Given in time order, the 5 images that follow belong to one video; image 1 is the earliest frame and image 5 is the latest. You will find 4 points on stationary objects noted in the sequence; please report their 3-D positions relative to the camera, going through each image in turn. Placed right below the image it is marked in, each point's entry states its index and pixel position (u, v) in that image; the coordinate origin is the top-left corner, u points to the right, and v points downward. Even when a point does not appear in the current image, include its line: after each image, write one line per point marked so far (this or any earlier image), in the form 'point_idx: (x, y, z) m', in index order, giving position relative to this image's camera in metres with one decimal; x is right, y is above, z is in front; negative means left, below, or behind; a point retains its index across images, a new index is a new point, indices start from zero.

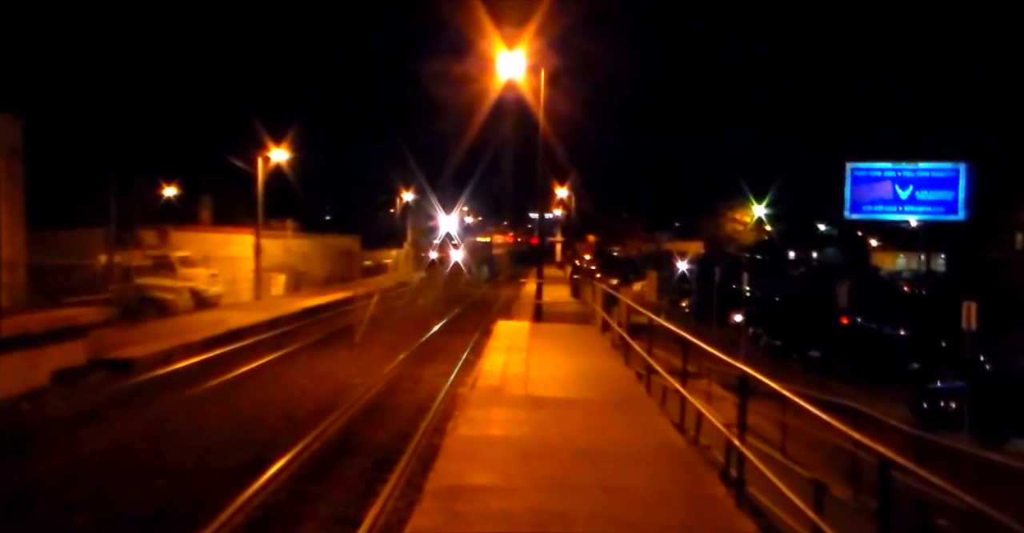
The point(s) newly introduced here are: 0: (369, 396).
0: (-3.0, -2.8, +14.7) m
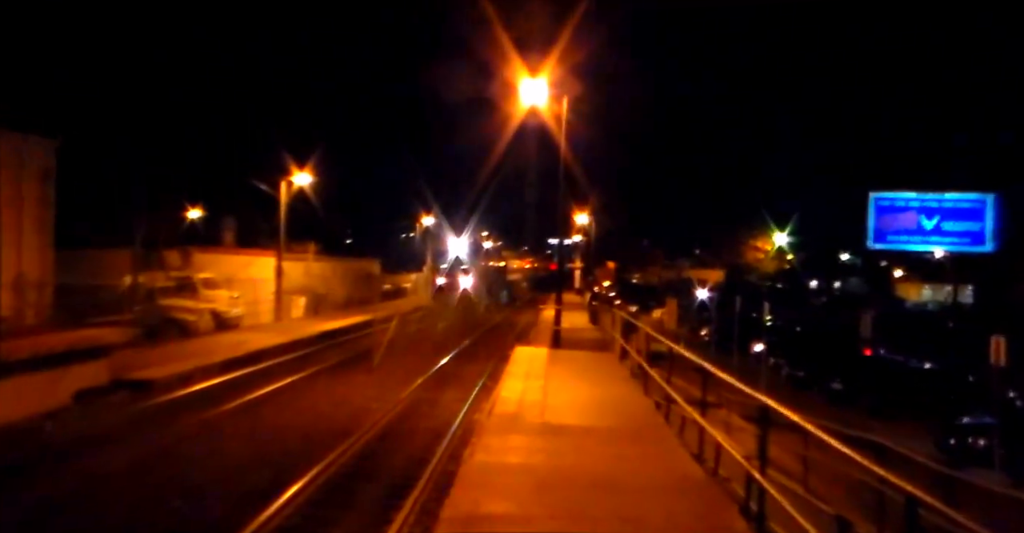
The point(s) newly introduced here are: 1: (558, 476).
0: (-2.7, -3.3, +14.8) m
1: (+0.7, -3.0, +10.0) m
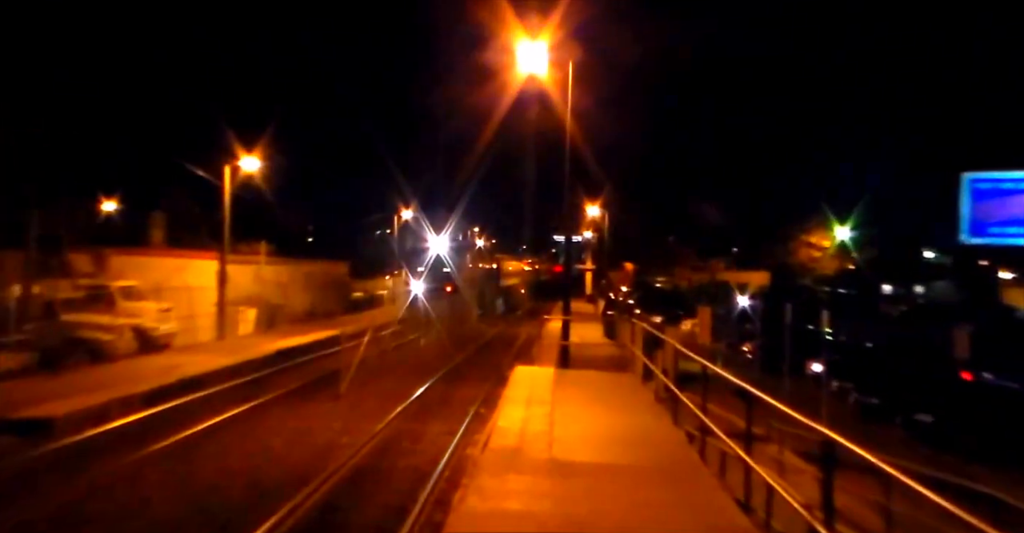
0: (-2.7, -3.4, +11.9) m
1: (+0.7, -3.1, +7.2) m
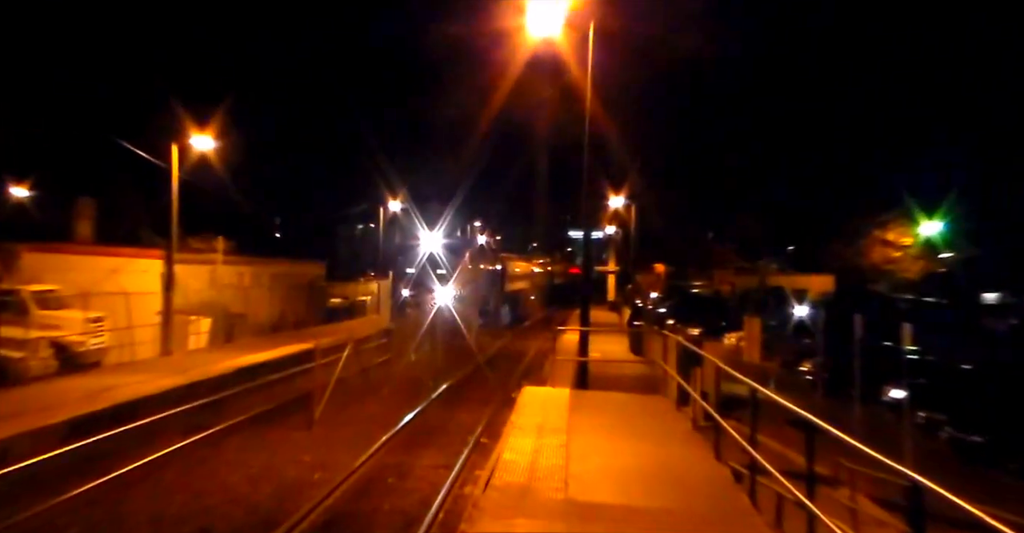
0: (-2.6, -3.4, +9.7) m
1: (+0.8, -3.1, +5.0) m
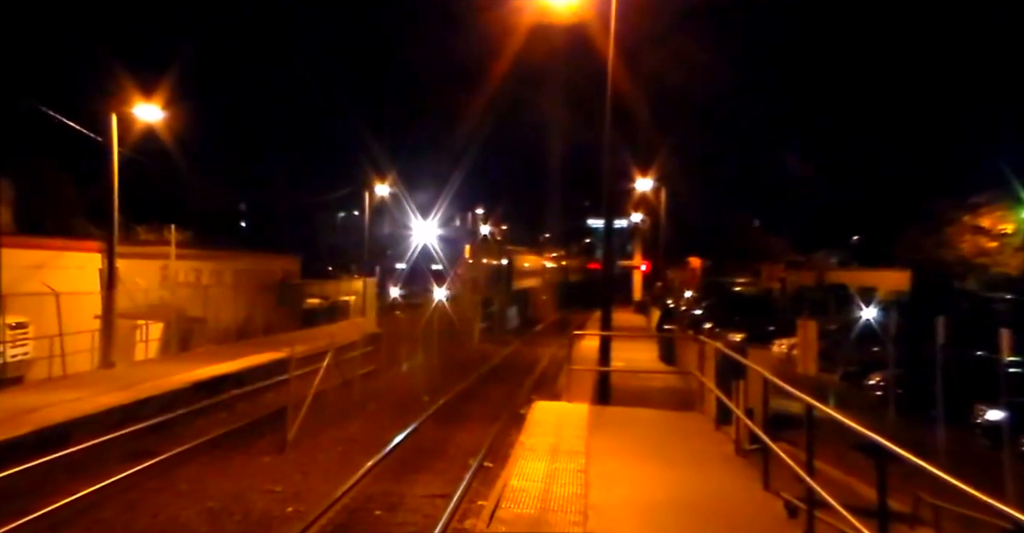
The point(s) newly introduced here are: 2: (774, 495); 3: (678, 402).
0: (-2.5, -3.3, +8.1) m
1: (+0.9, -3.0, +3.3) m
2: (+3.3, -2.9, +8.9) m
3: (+3.3, -2.6, +15.5) m
